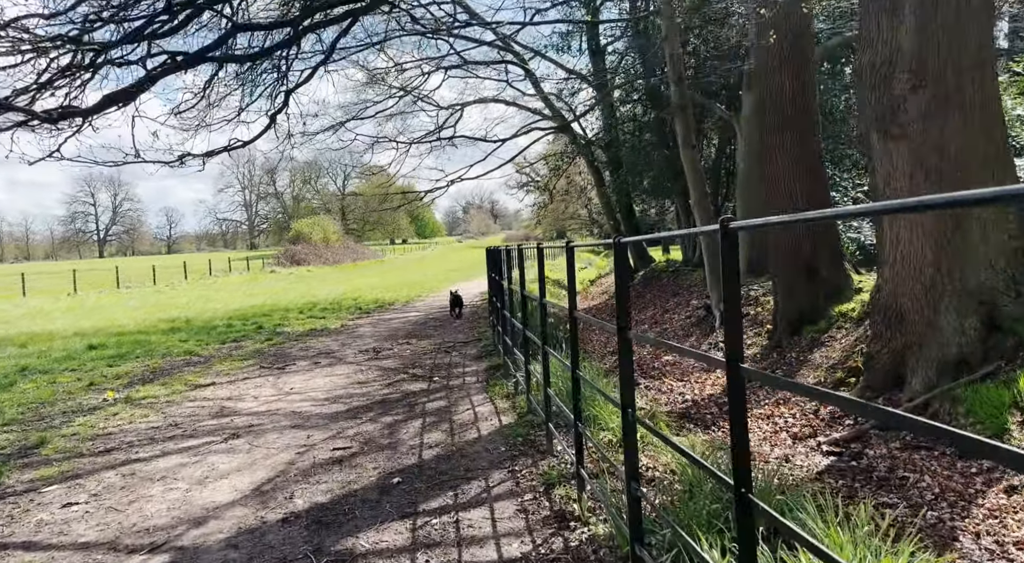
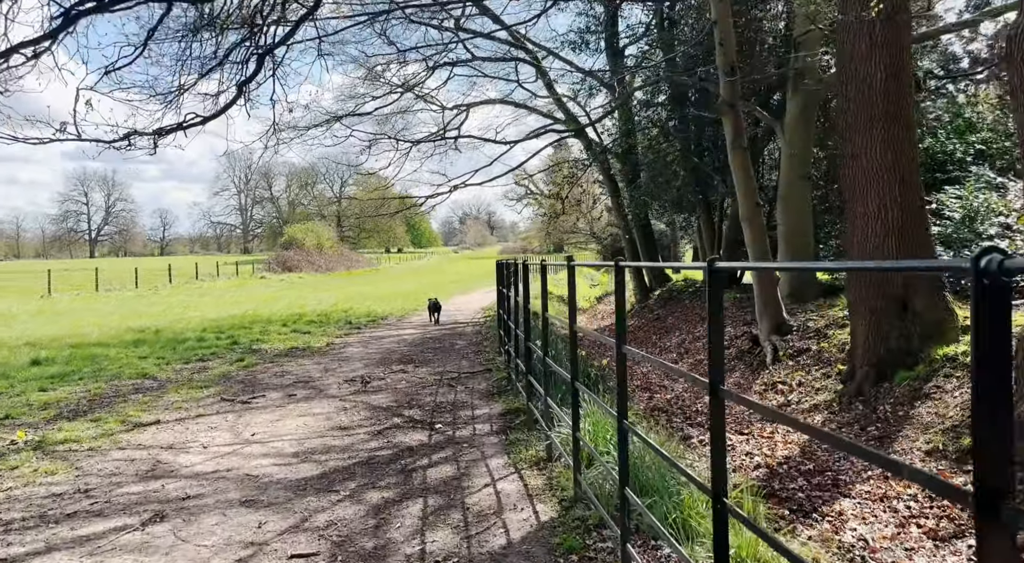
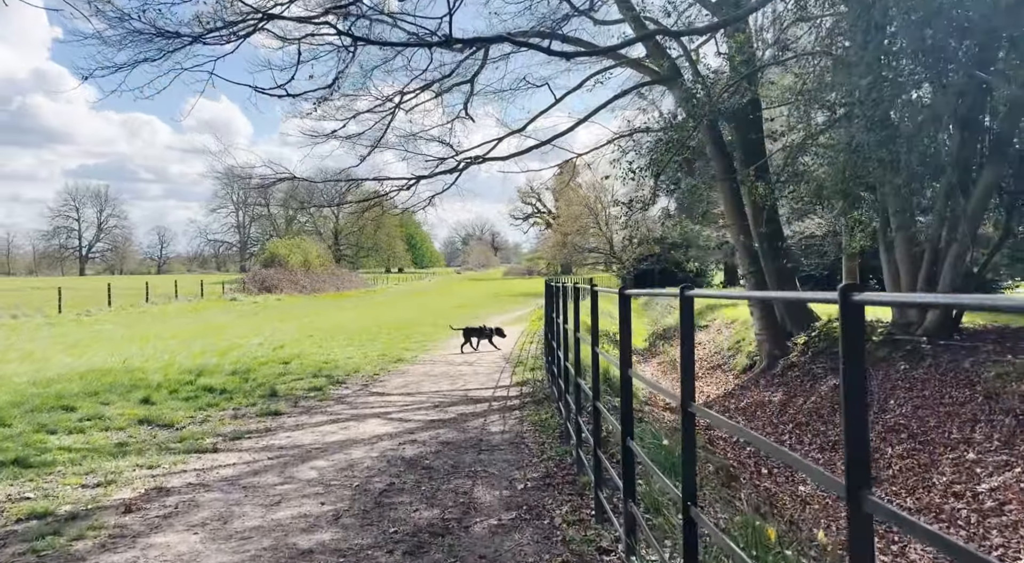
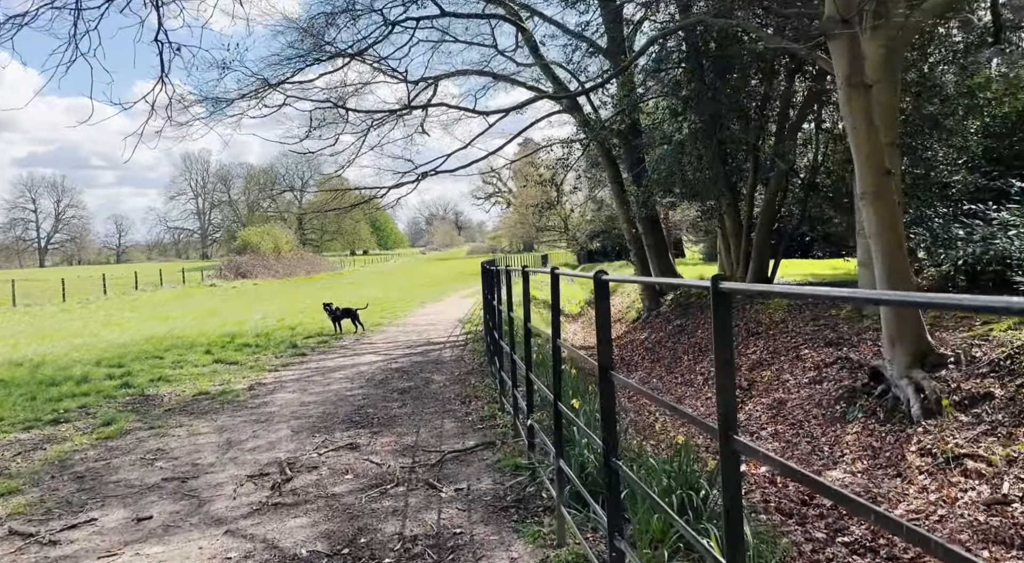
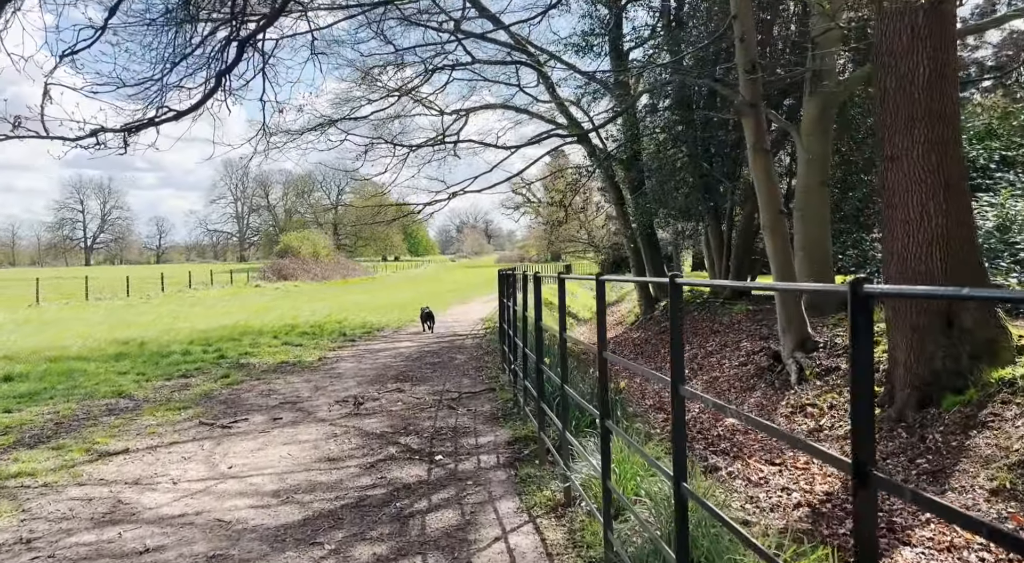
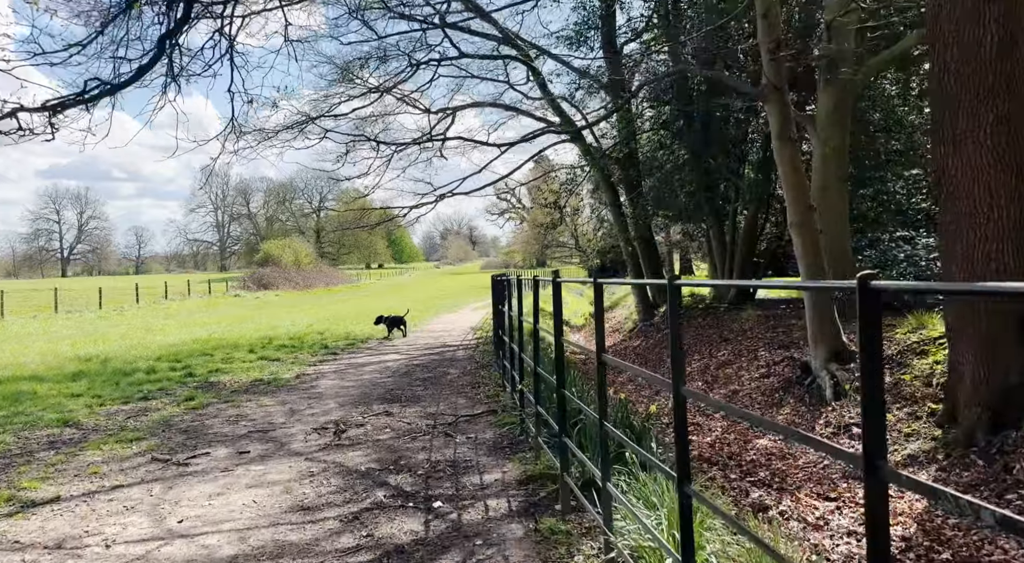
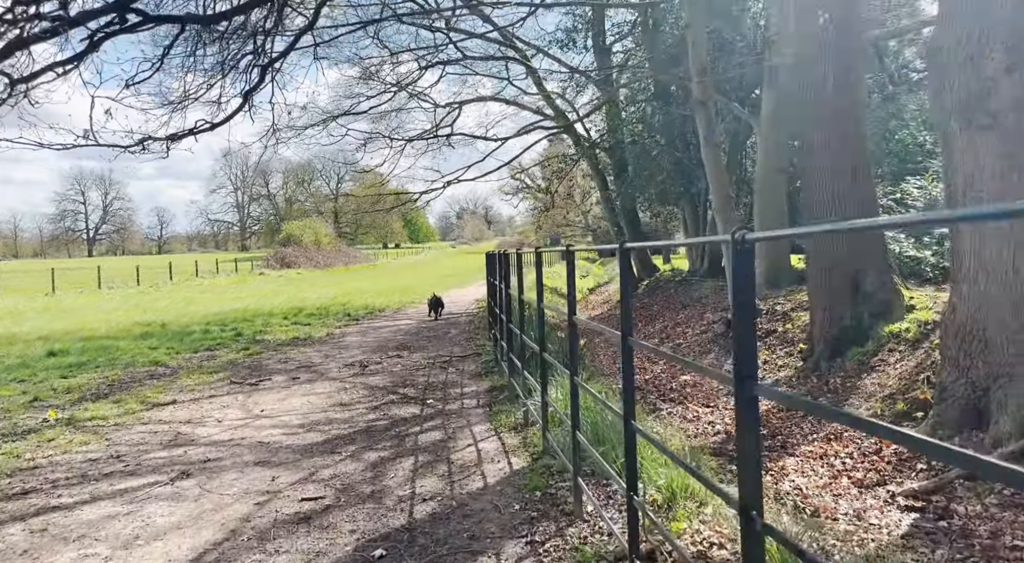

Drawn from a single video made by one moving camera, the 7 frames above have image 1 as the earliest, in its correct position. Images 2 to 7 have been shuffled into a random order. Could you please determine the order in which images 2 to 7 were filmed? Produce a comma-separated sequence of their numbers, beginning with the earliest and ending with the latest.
7, 2, 5, 6, 4, 3
